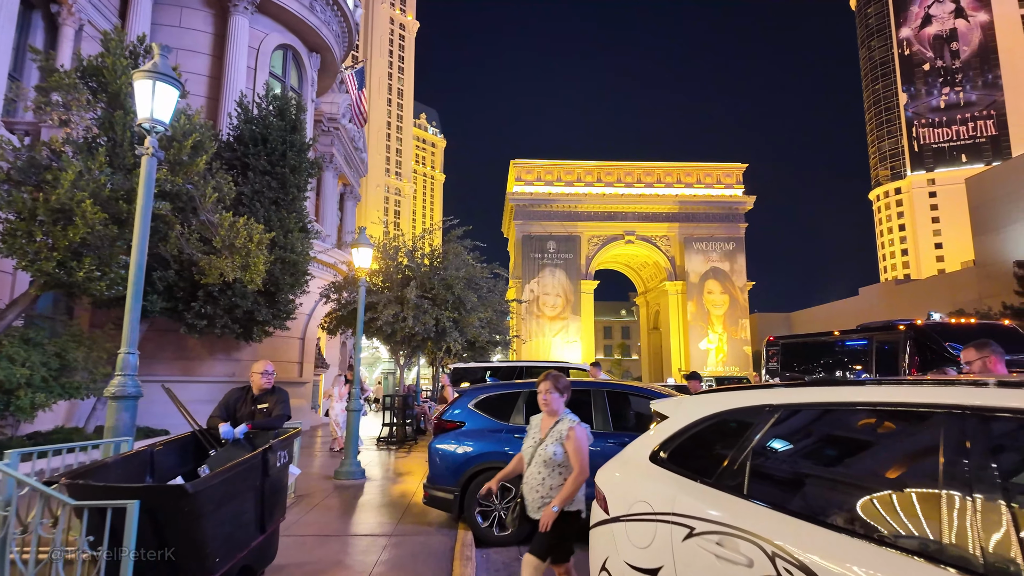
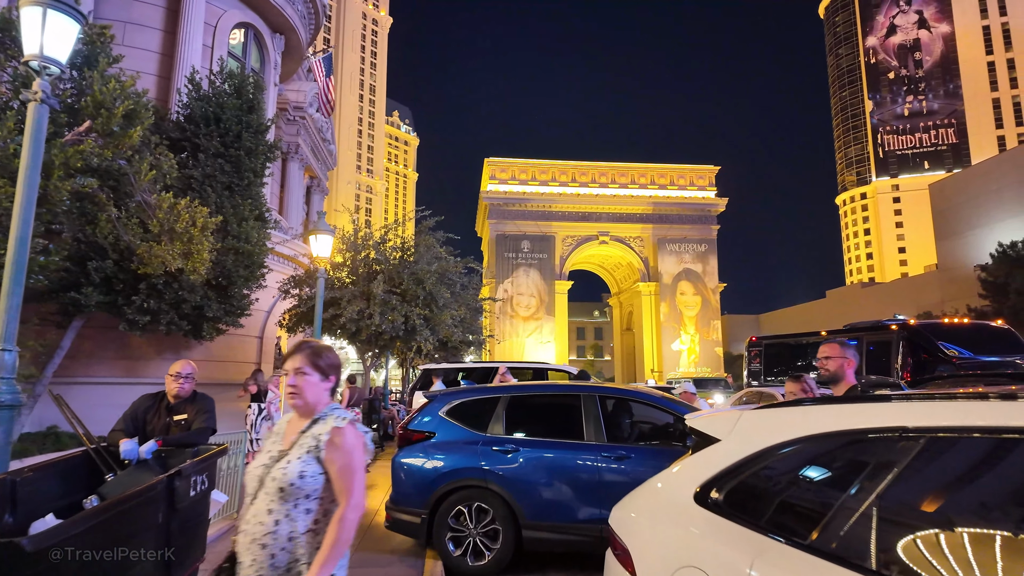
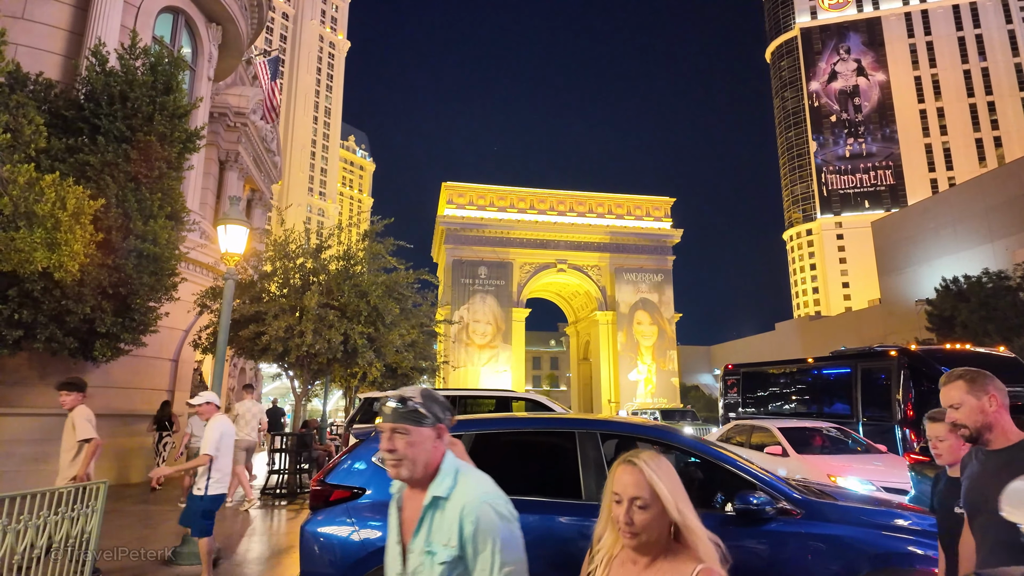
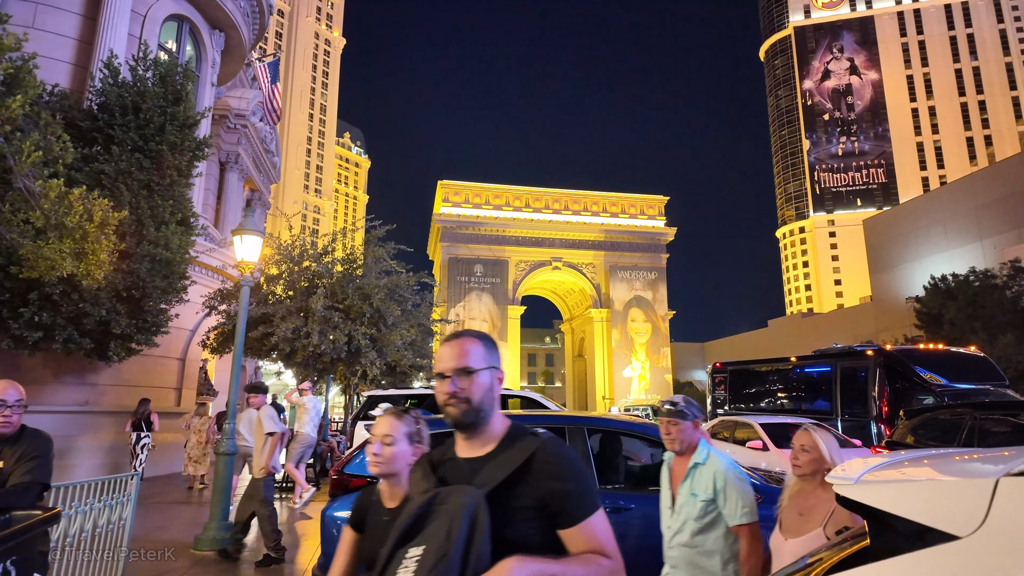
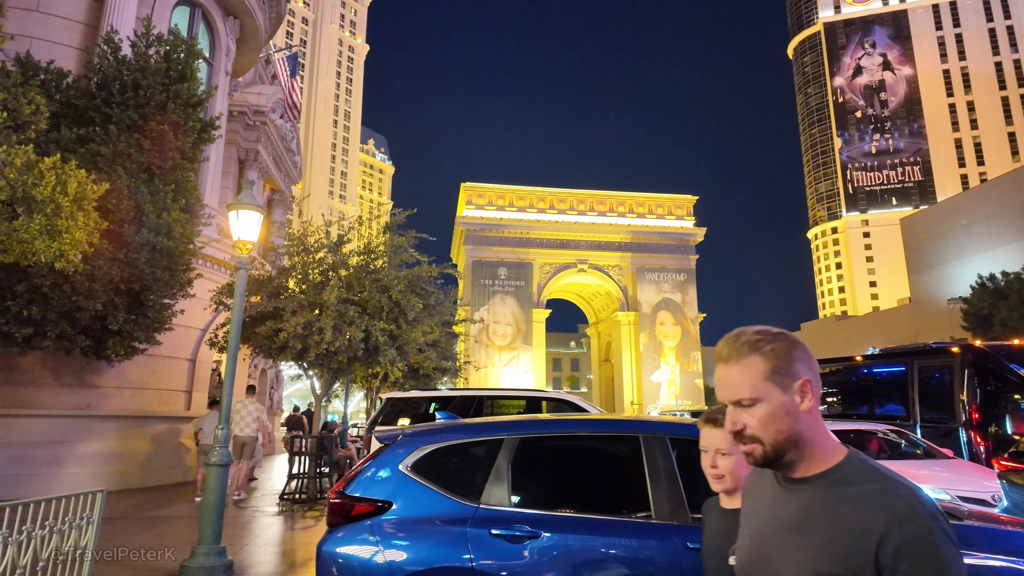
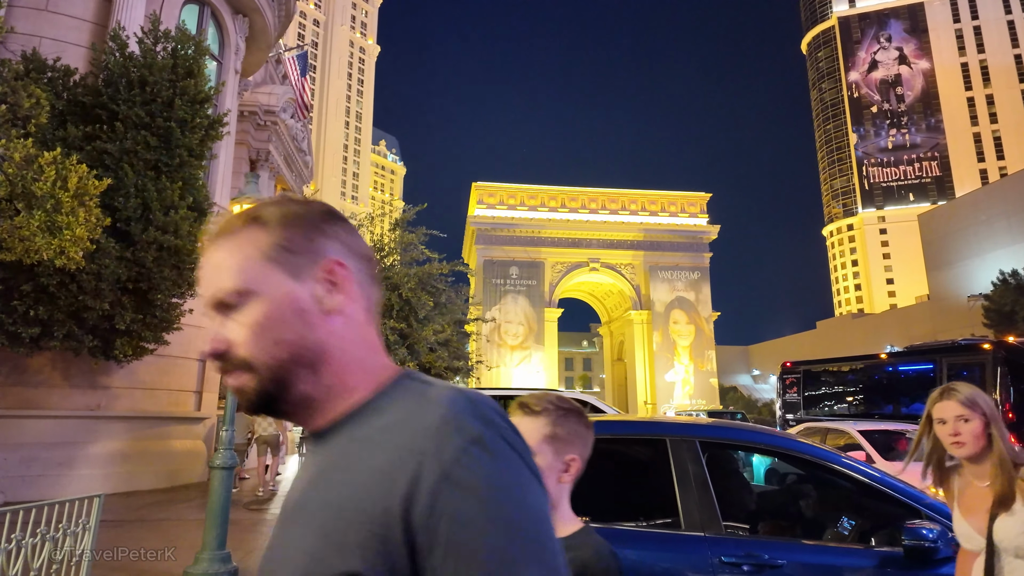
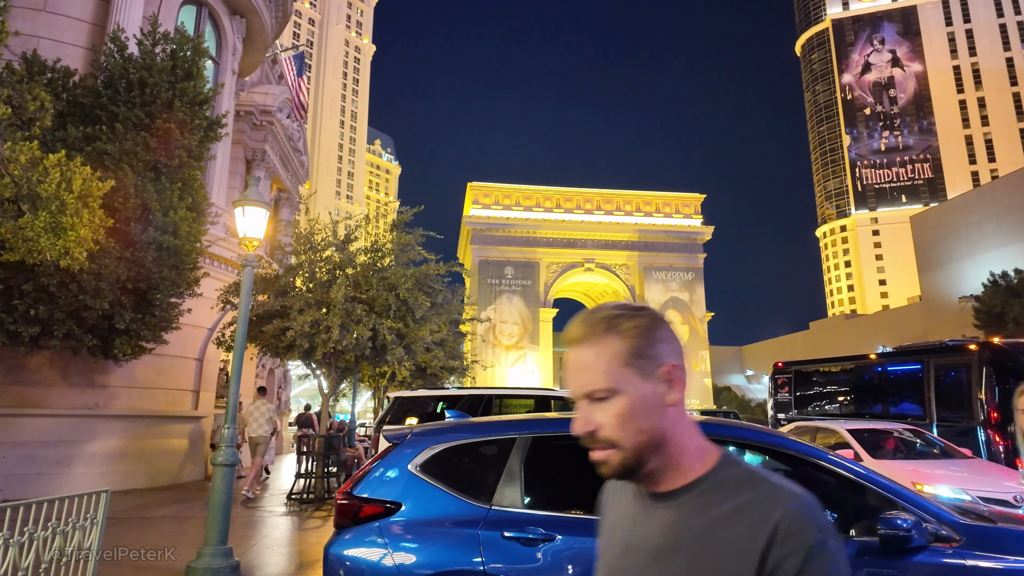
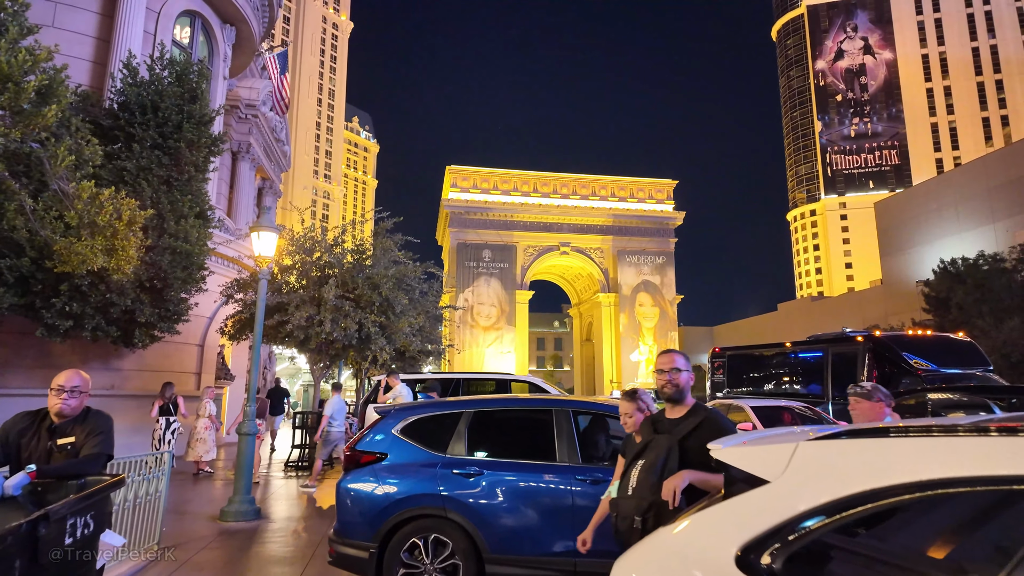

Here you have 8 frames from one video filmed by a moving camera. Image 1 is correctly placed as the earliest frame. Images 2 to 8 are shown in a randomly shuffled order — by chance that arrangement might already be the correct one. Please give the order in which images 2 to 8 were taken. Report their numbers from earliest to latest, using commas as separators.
2, 8, 4, 3, 5, 7, 6
